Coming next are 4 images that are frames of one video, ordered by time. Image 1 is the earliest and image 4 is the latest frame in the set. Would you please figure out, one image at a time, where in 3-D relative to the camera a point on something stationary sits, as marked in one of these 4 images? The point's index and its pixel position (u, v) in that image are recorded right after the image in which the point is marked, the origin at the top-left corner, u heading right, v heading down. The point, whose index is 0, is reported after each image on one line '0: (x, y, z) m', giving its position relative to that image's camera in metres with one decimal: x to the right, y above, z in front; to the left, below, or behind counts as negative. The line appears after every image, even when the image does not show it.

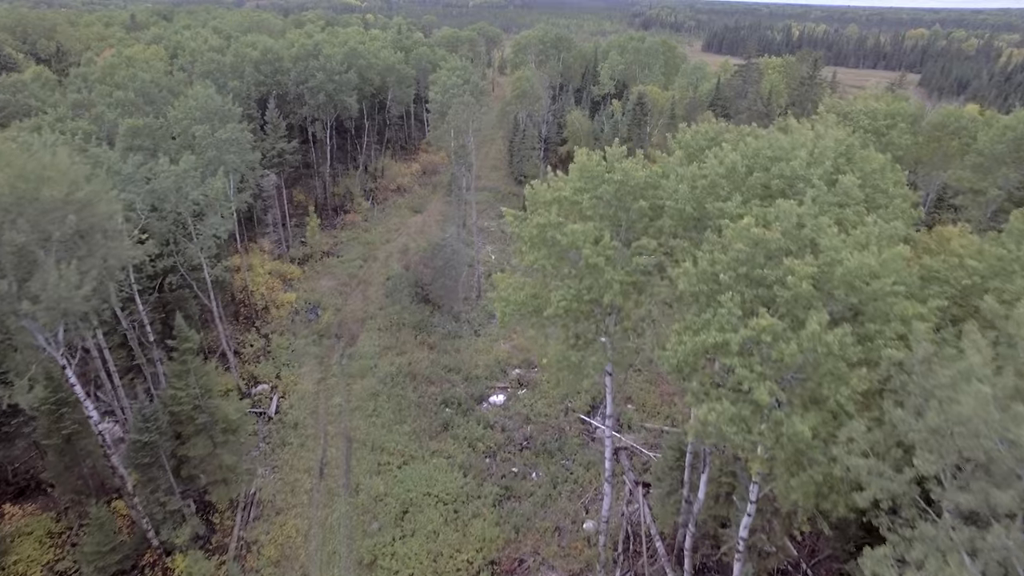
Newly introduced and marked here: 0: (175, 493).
0: (-10.3, -6.3, +19.6) m
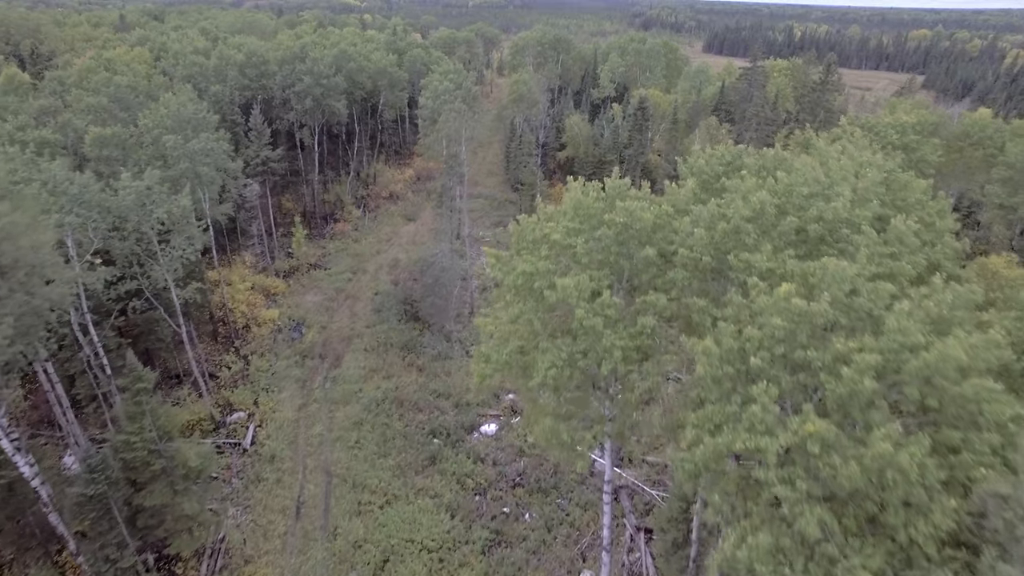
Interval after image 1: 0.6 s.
0: (-10.6, -7.2, +17.7) m
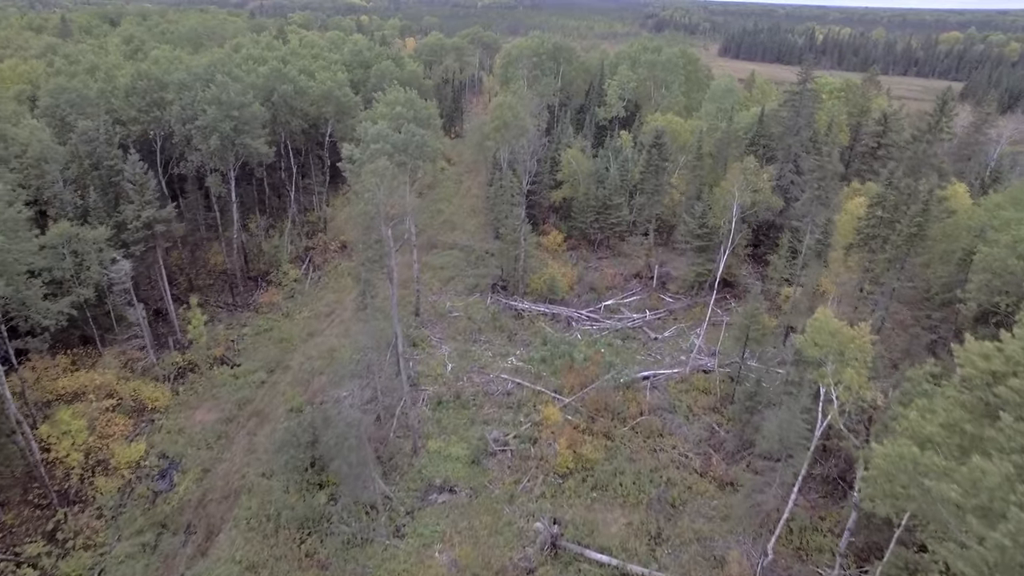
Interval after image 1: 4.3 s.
0: (-12.5, -12.1, +7.3) m
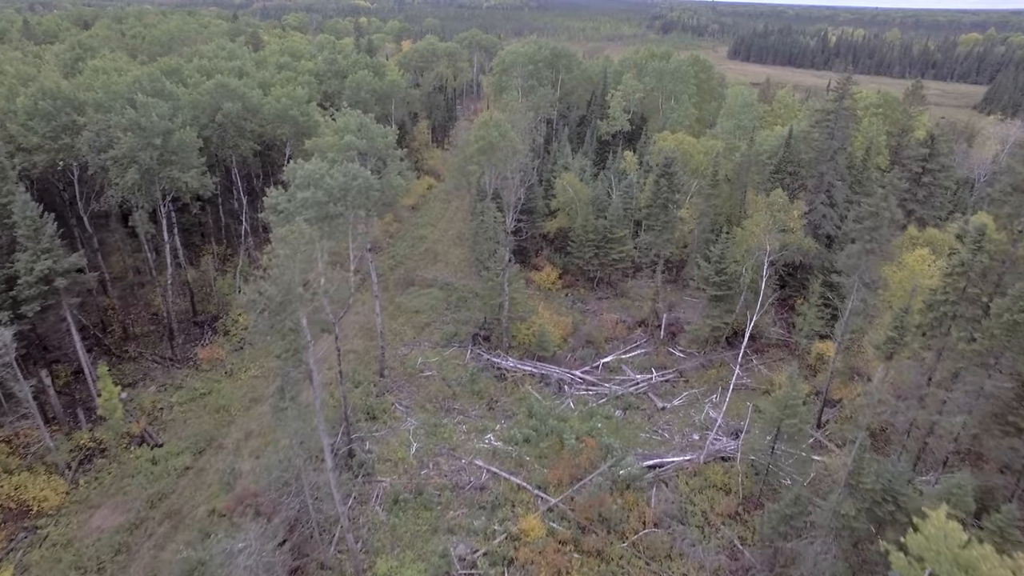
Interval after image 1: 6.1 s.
0: (-13.7, -14.6, +2.0) m
